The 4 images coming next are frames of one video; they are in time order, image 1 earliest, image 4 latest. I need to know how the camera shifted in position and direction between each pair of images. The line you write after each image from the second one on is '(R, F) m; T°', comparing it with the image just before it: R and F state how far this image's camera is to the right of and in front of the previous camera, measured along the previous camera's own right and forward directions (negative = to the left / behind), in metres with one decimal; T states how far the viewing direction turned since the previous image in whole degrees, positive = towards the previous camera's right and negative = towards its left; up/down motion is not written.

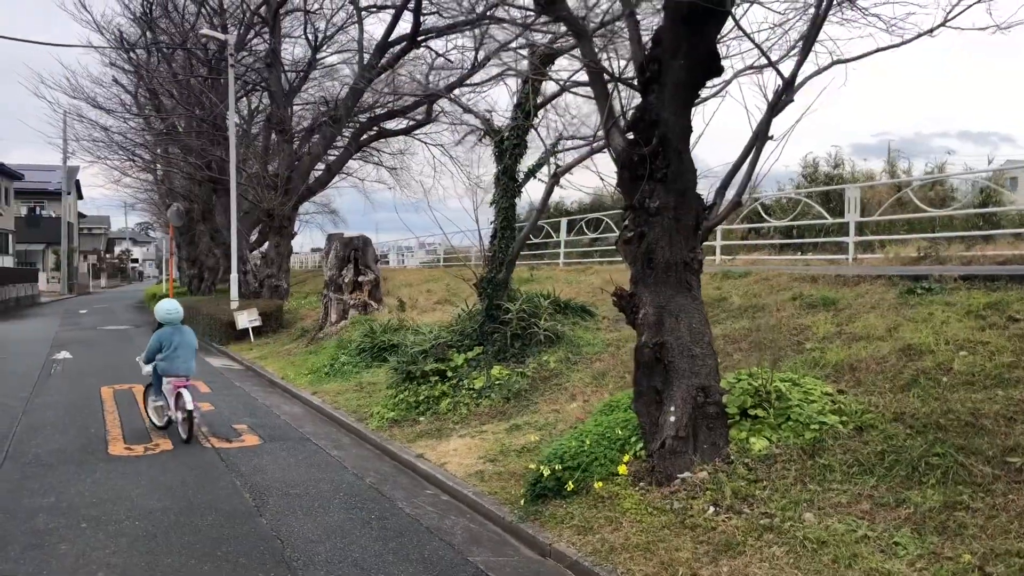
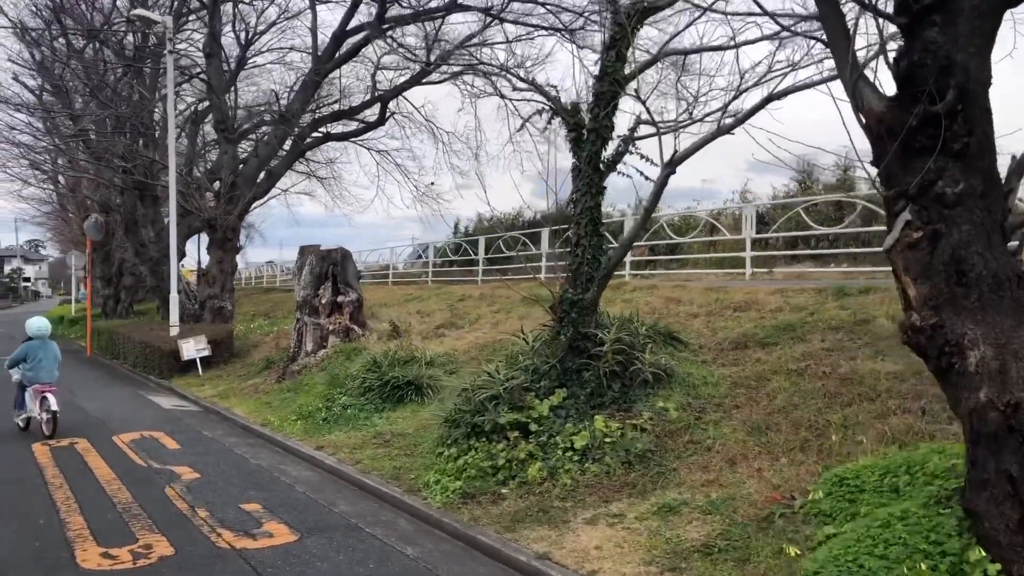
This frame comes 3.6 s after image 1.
(-1.5, +2.4) m; +6°
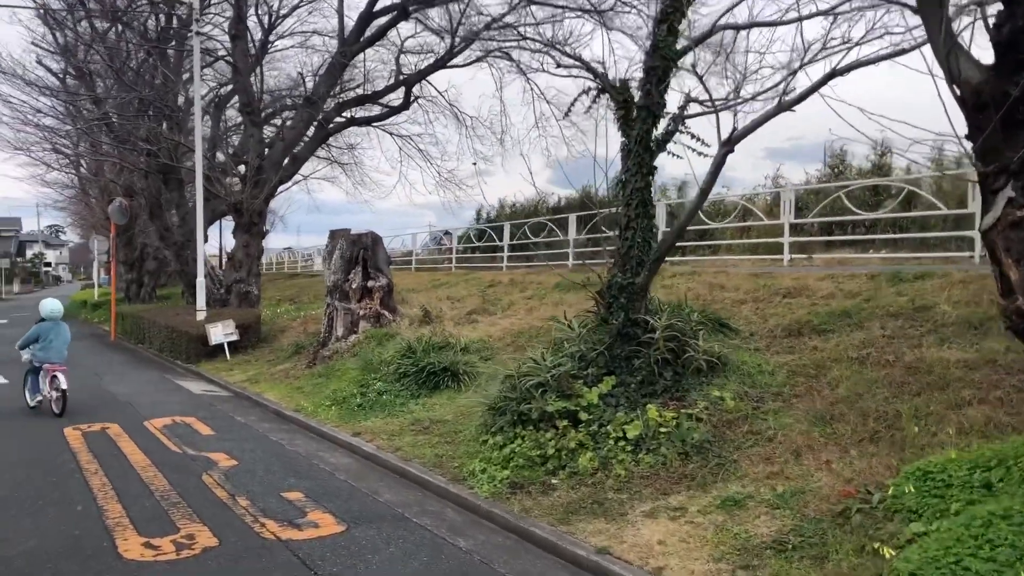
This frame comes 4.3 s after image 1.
(-0.2, +0.3) m; -1°
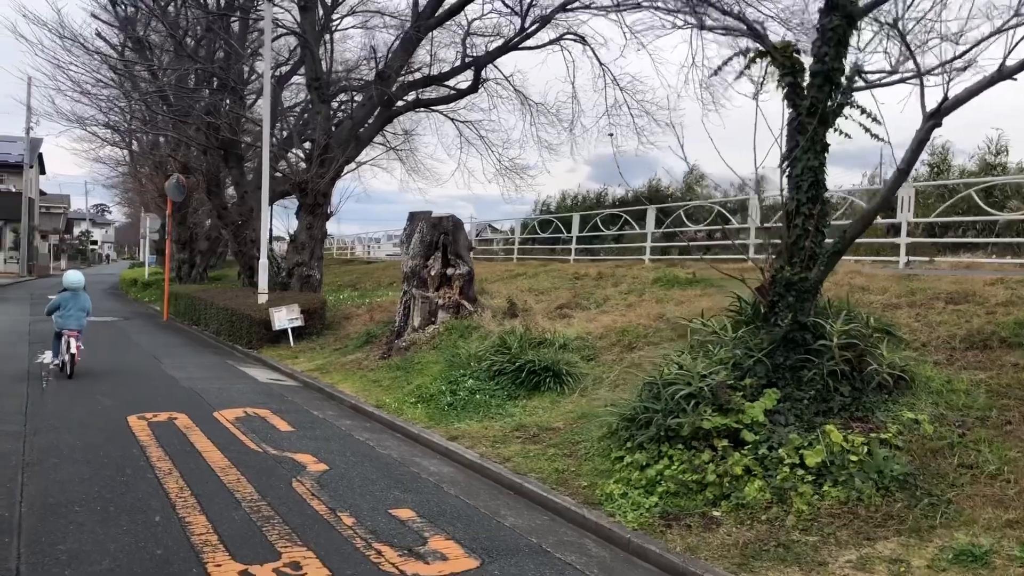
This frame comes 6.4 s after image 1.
(-0.7, +1.0) m; -2°
